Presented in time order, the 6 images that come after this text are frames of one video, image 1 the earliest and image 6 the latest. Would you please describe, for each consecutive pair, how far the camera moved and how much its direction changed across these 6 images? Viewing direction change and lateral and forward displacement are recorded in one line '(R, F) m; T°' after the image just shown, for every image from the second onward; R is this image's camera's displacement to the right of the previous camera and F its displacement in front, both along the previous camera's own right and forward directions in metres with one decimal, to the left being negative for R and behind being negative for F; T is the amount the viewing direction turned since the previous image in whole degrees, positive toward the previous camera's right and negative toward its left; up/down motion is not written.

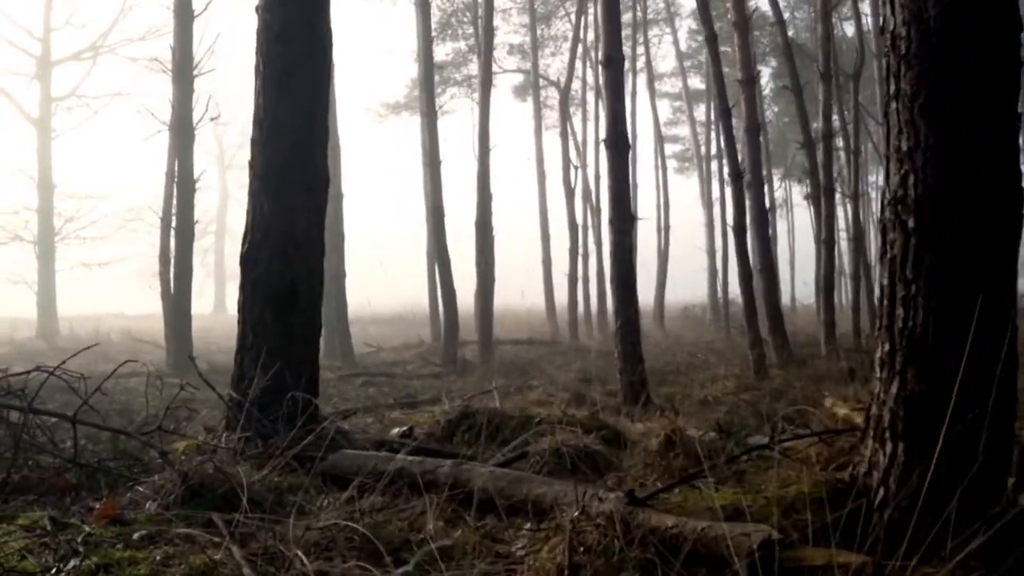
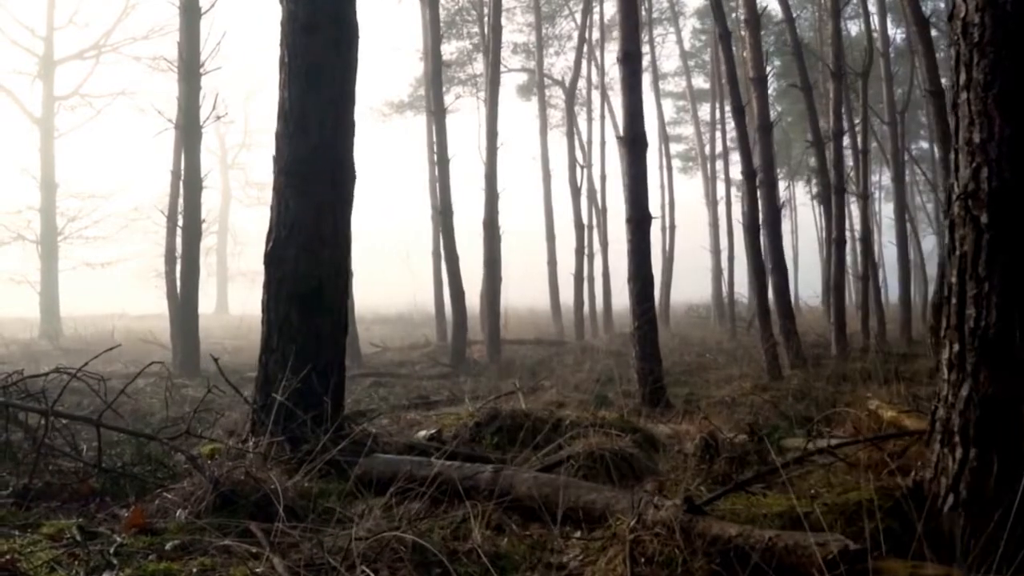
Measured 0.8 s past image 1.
(-0.2, +0.2) m; 0°
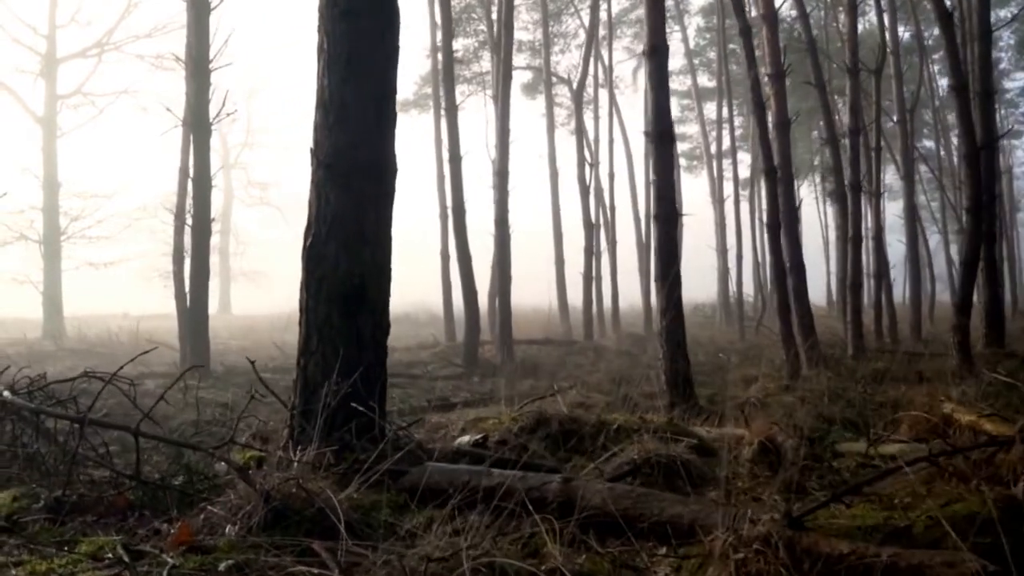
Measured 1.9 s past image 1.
(-0.3, +0.3) m; 0°
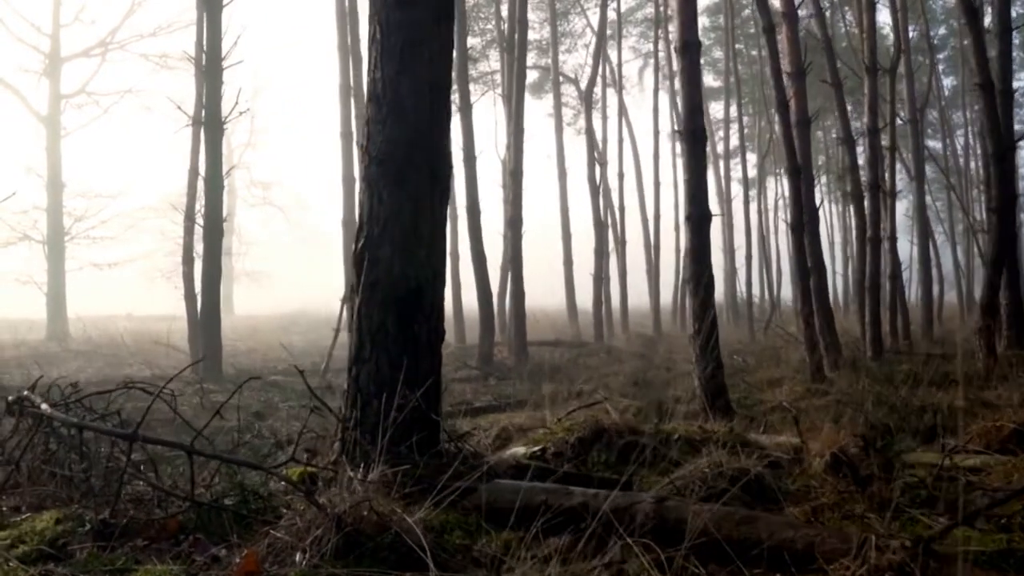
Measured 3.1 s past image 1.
(-0.3, +0.3) m; 0°
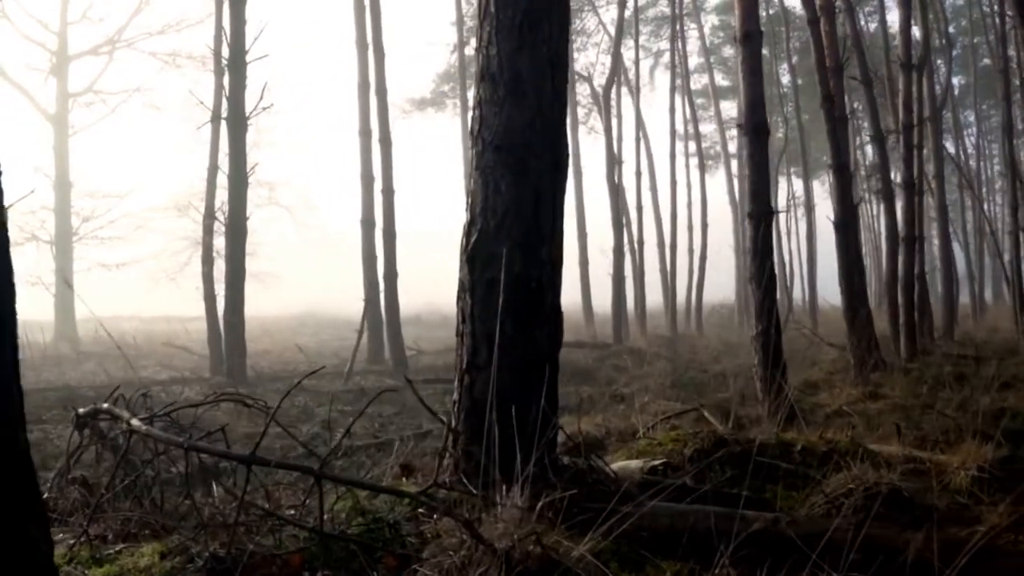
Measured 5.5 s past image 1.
(-0.6, +0.4) m; 0°
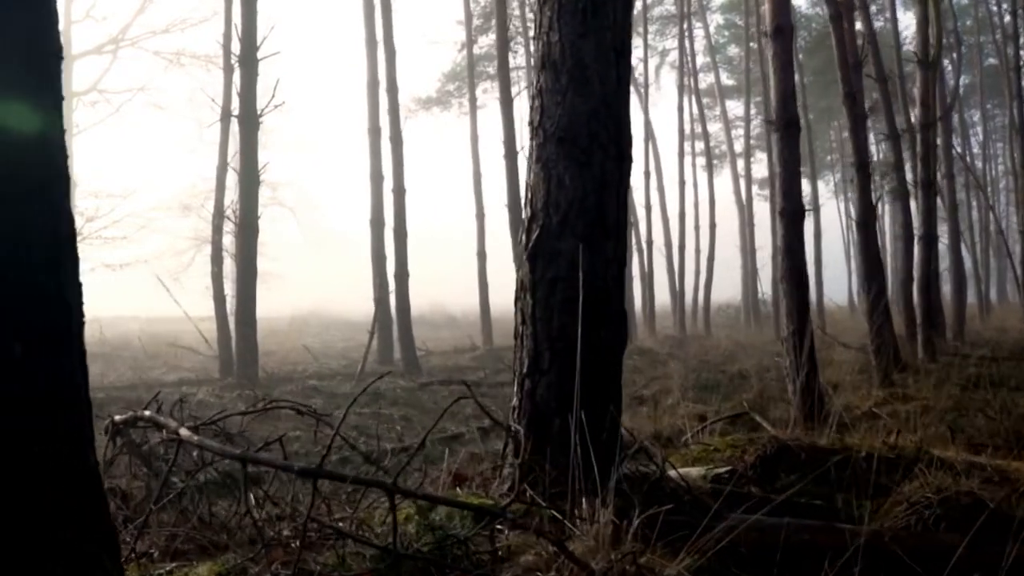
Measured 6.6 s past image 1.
(-0.3, +0.2) m; 0°
